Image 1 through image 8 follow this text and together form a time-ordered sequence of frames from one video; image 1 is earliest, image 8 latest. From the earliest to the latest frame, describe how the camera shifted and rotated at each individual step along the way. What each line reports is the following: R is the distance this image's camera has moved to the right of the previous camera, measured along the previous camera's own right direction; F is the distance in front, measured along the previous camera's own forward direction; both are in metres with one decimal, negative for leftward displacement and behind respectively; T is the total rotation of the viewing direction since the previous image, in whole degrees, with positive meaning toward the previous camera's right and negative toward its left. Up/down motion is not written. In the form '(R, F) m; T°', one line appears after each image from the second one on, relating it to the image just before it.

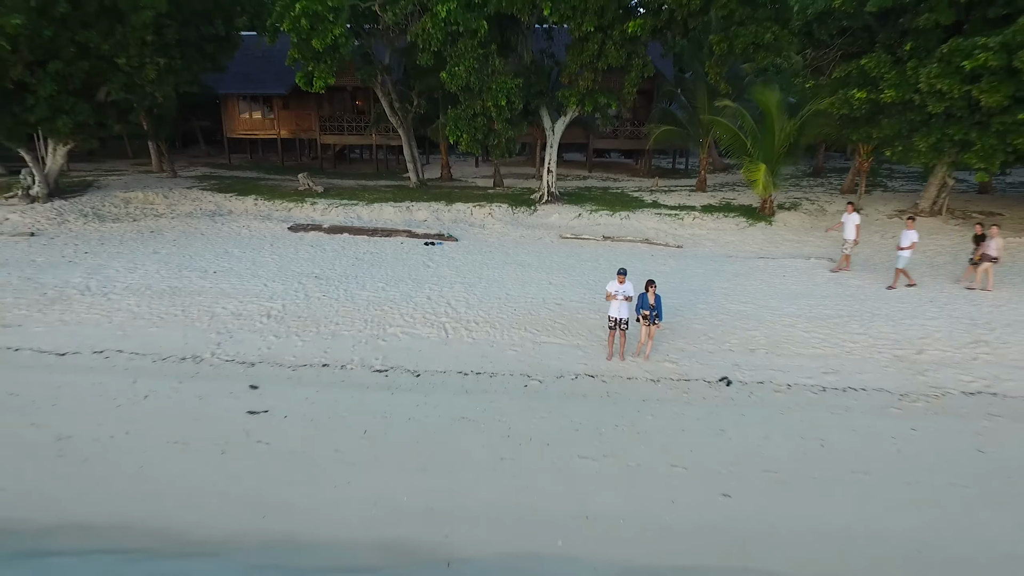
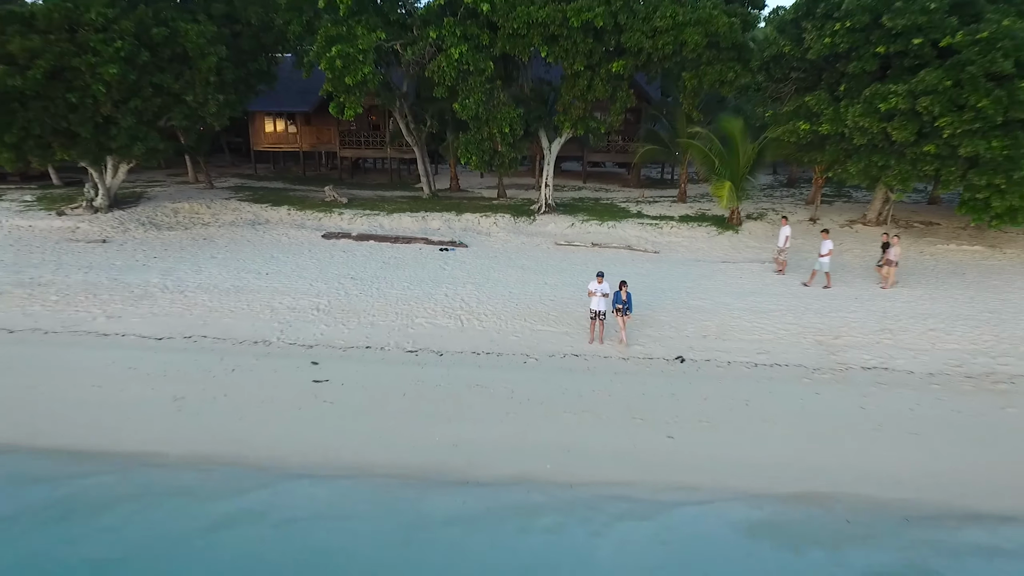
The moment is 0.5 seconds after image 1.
(0.0, -1.9) m; 0°
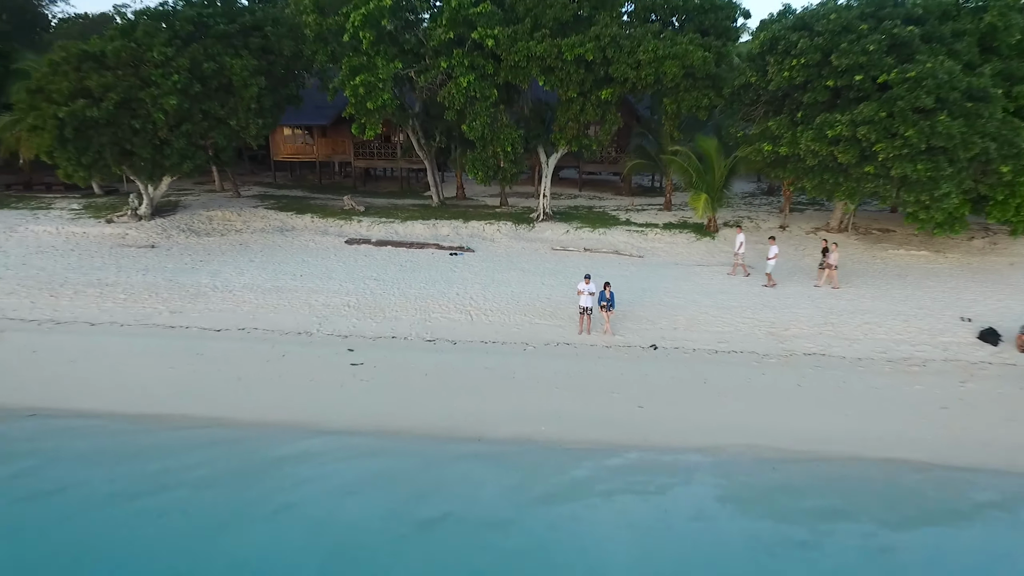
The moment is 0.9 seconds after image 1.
(0.0, -1.8) m; 0°
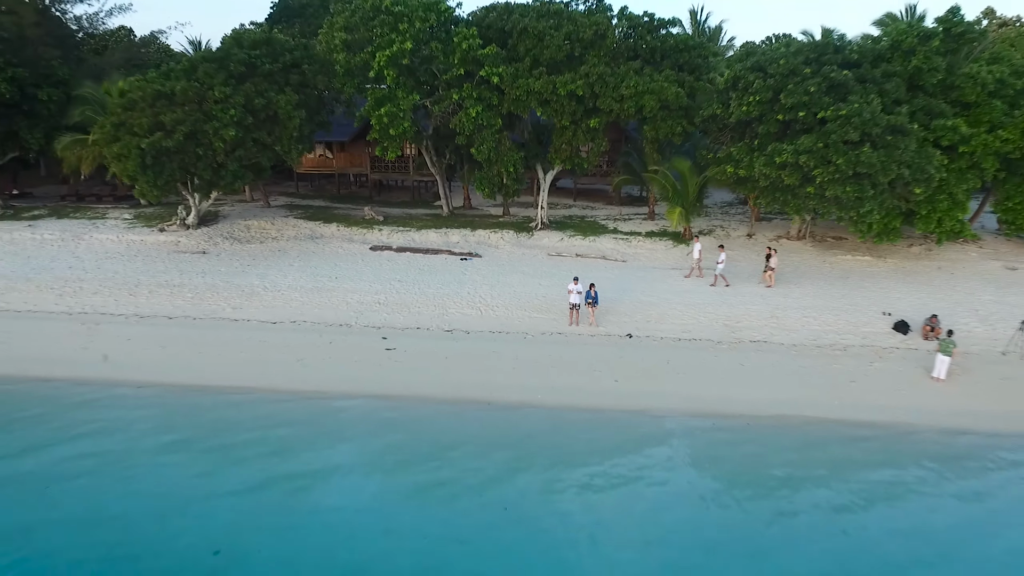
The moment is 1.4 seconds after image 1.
(-0.1, -2.4) m; 0°
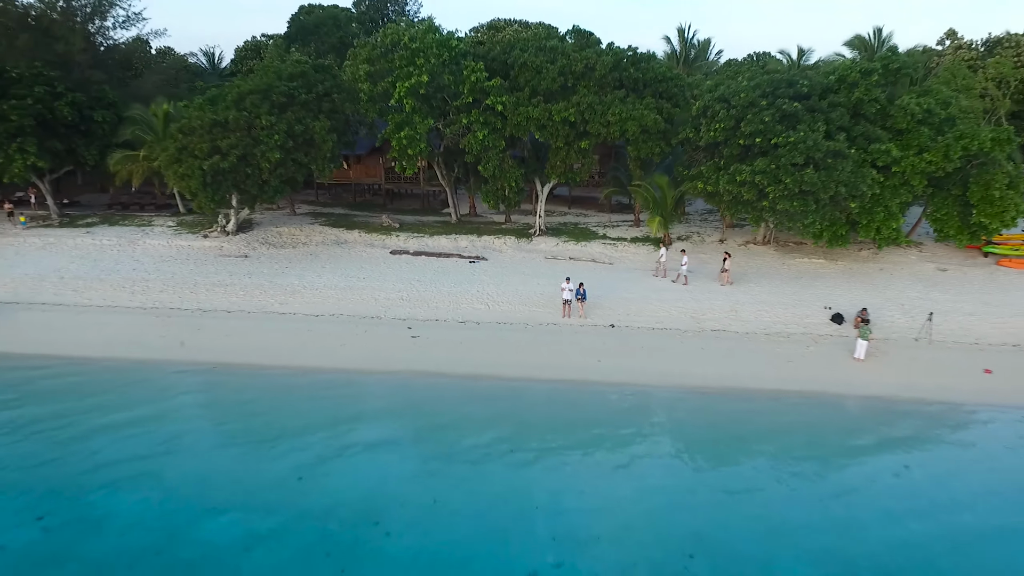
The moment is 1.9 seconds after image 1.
(-0.1, -2.7) m; 0°
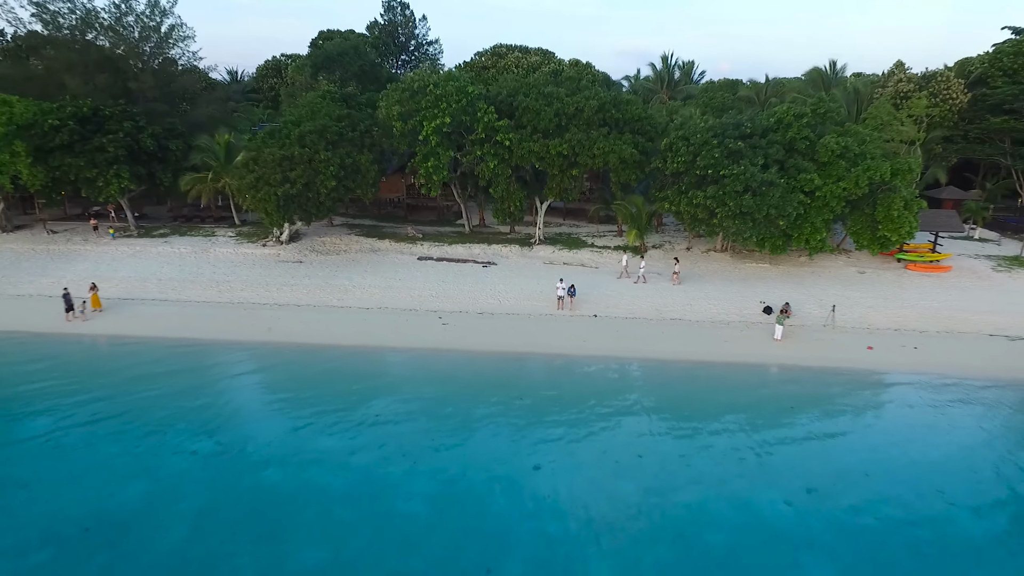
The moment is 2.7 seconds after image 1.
(-0.3, -4.7) m; 0°
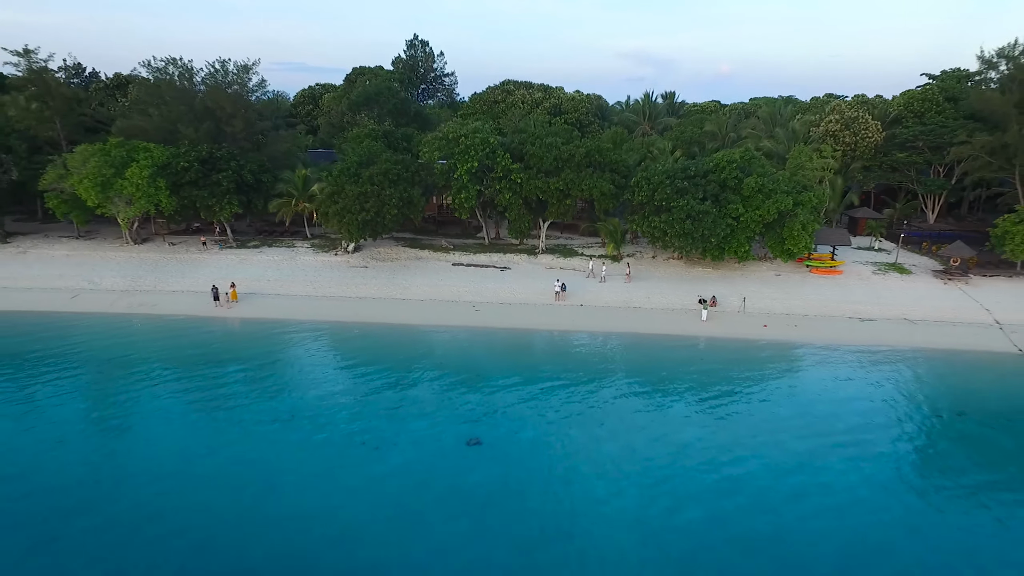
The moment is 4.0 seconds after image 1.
(-0.5, -8.8) m; 0°
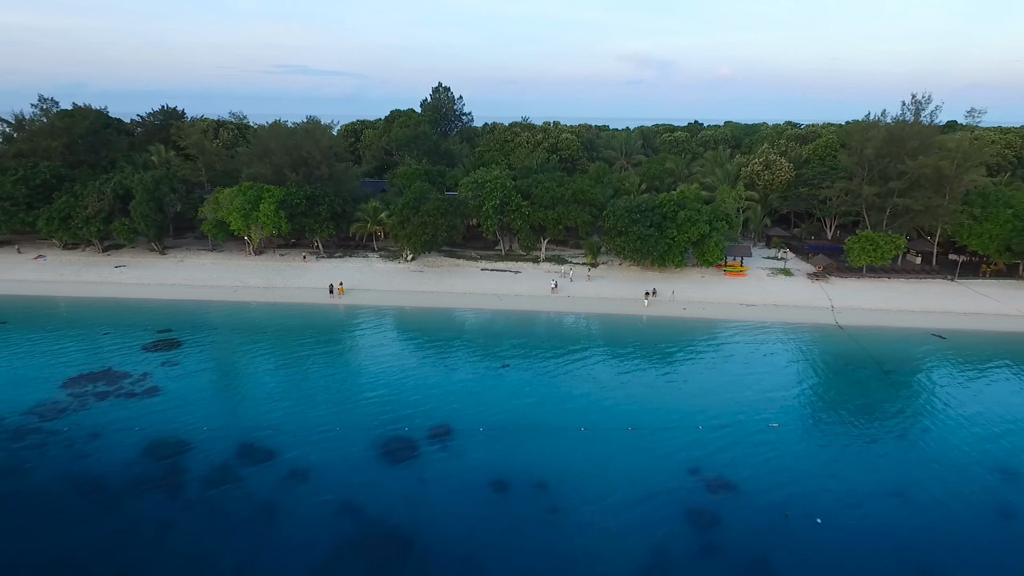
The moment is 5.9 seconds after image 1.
(-0.6, -15.3) m; 0°
